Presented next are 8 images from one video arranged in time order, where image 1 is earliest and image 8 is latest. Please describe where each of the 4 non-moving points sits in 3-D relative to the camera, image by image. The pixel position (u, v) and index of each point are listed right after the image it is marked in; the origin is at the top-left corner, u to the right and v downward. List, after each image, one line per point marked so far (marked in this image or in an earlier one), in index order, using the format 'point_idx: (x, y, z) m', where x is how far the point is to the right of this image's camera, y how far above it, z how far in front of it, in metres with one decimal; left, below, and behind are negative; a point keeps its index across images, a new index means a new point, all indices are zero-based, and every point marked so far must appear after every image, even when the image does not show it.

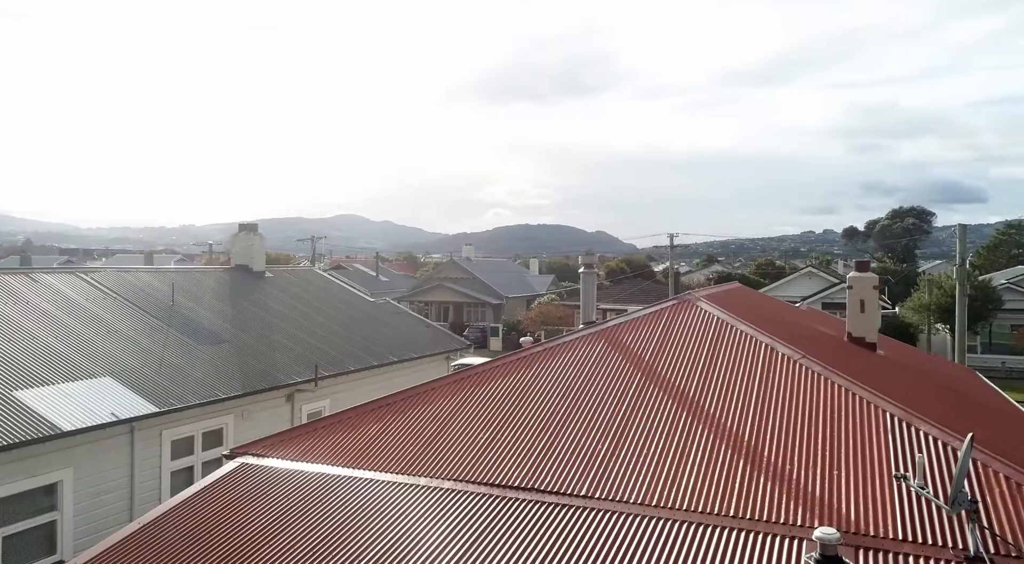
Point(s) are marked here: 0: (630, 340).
0: (+1.5, -0.7, +9.8) m
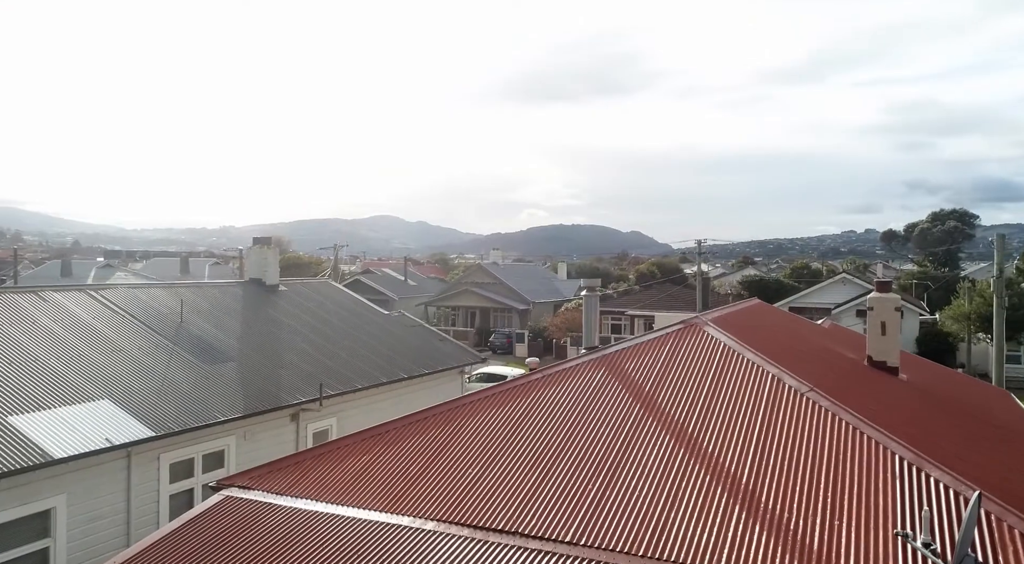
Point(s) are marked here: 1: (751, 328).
0: (+1.4, -1.0, +9.4) m
1: (+3.9, -0.5, +12.6) m
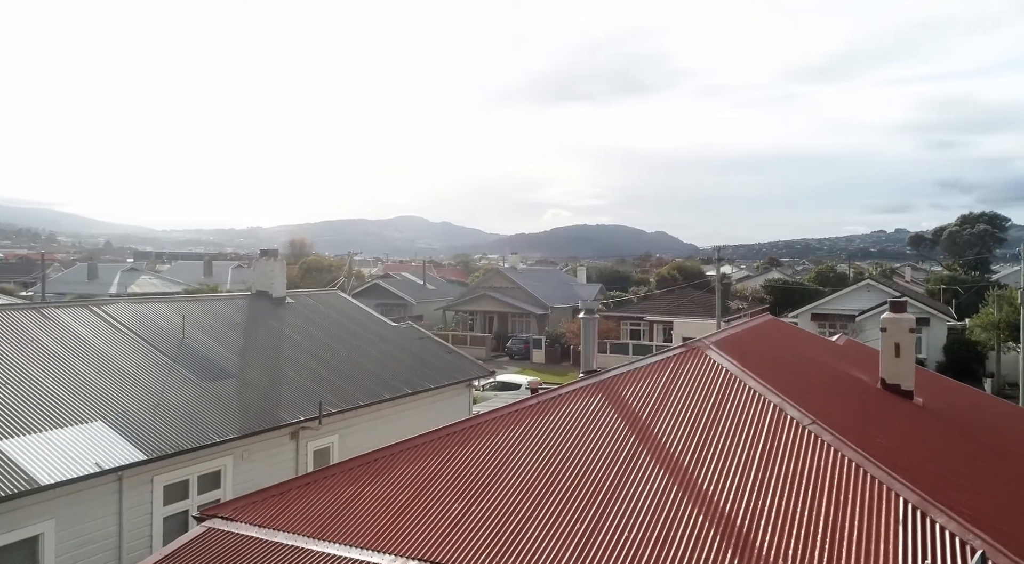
0: (+1.4, -1.3, +9.1) m
1: (+3.9, -0.8, +12.2) m
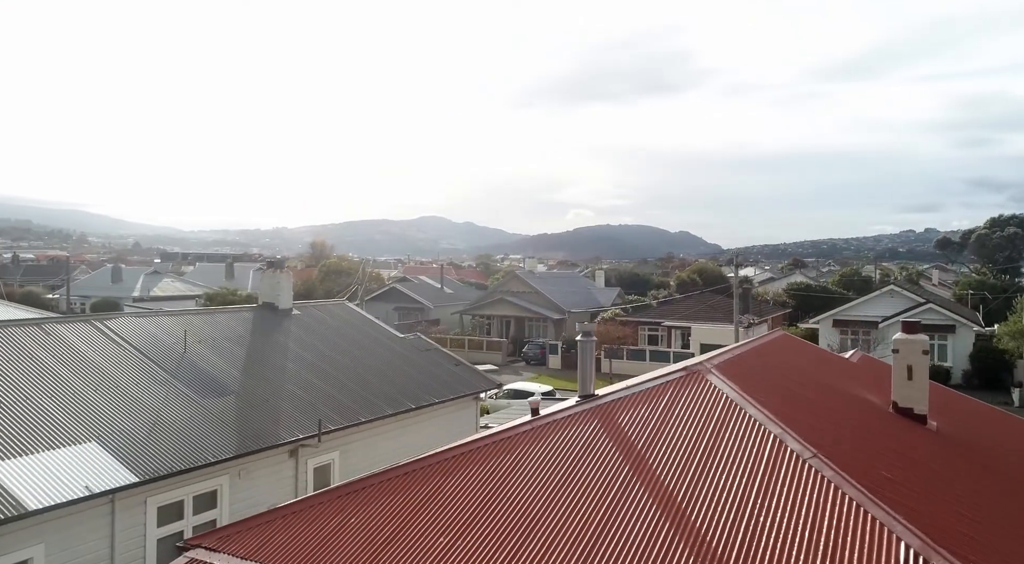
0: (+1.3, -1.6, +8.8) m
1: (+3.9, -1.0, +11.8) m
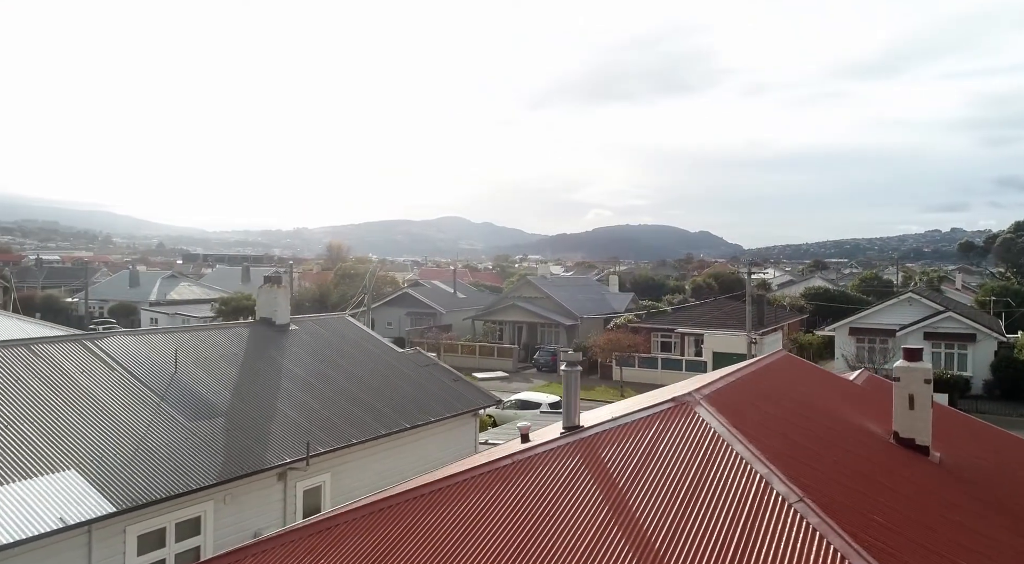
0: (+1.0, -1.9, +8.5) m
1: (+3.8, -1.3, +11.4) m
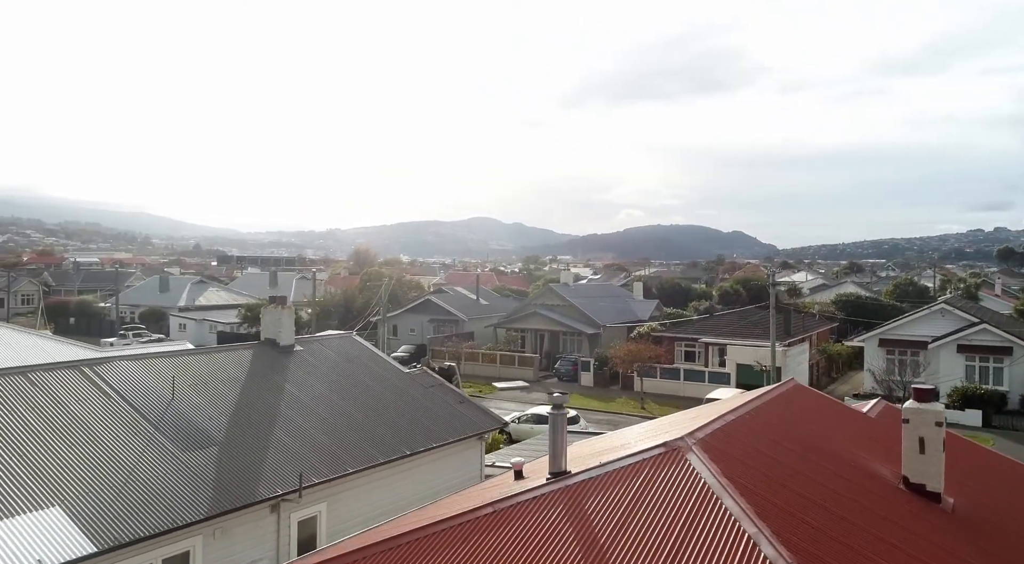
0: (+0.8, -2.3, +8.1) m
1: (+3.7, -1.8, +10.9) m
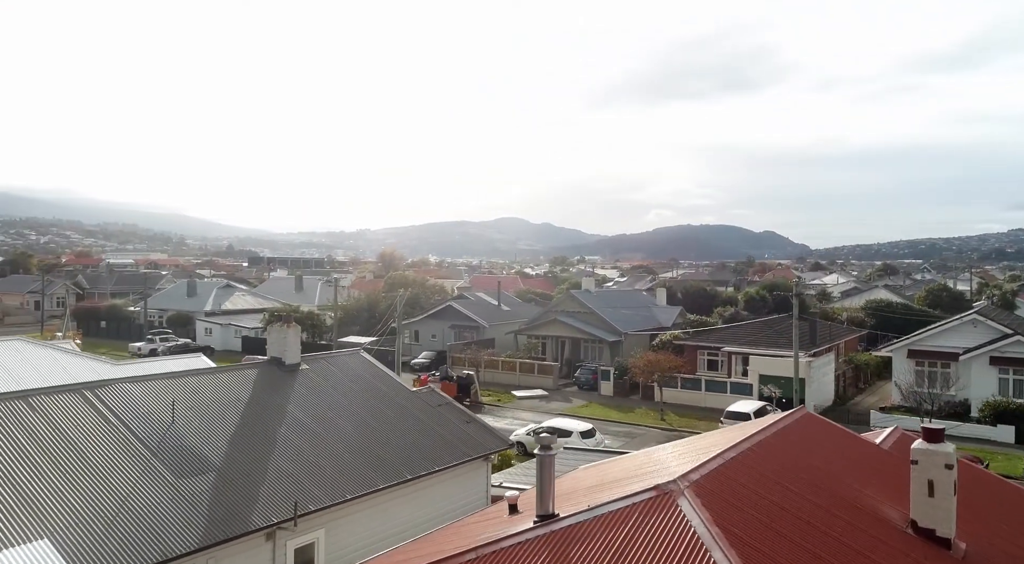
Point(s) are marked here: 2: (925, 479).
0: (+0.6, -2.7, +7.8) m
1: (+3.6, -2.1, +10.5) m
2: (+4.6, -2.2, +8.8) m
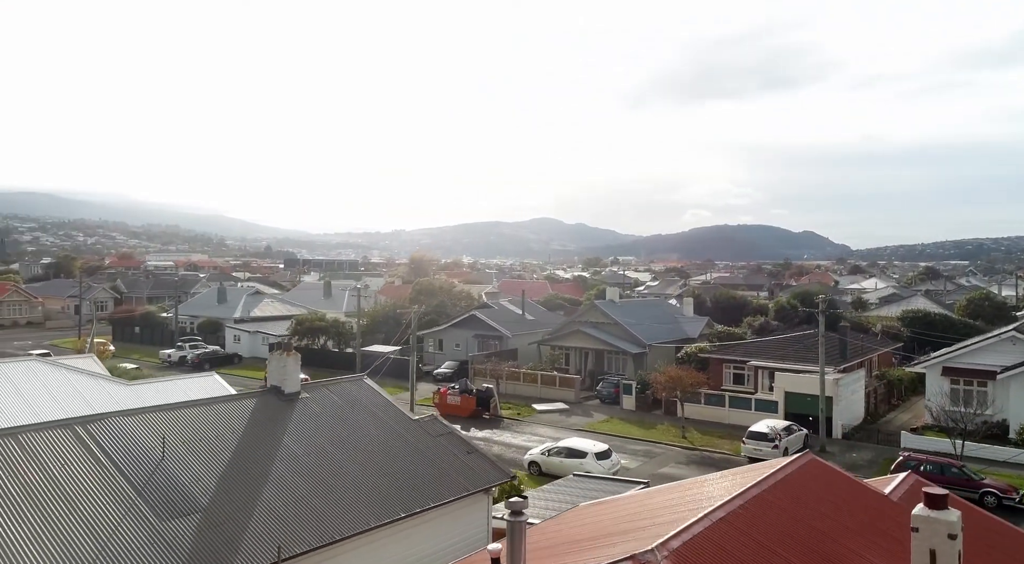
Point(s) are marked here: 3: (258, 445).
0: (+0.3, -3.3, +7.4) m
1: (+3.4, -2.7, +9.9) m
2: (+4.3, -2.8, +8.2) m
3: (-4.5, -2.9, +13.9) m
